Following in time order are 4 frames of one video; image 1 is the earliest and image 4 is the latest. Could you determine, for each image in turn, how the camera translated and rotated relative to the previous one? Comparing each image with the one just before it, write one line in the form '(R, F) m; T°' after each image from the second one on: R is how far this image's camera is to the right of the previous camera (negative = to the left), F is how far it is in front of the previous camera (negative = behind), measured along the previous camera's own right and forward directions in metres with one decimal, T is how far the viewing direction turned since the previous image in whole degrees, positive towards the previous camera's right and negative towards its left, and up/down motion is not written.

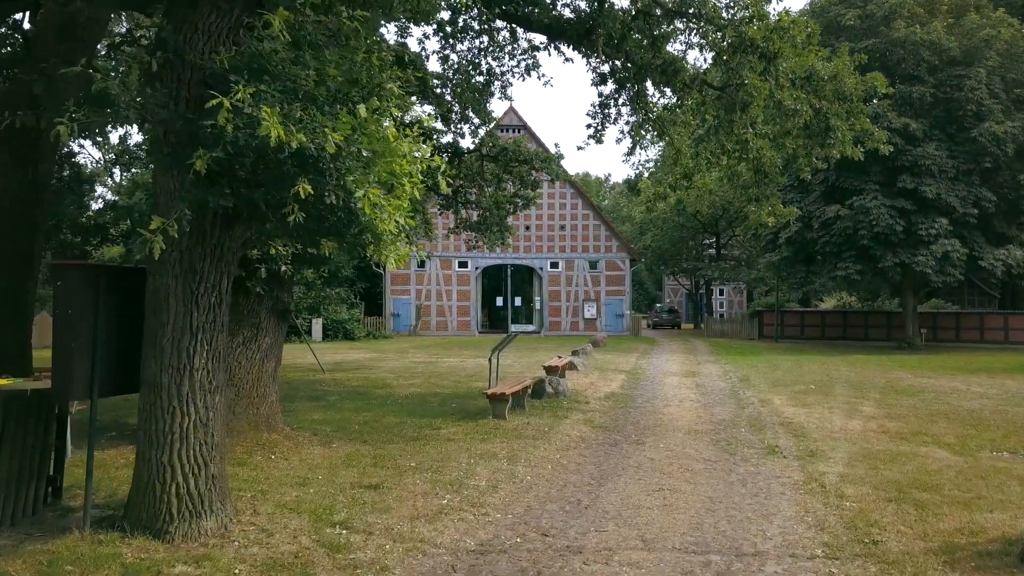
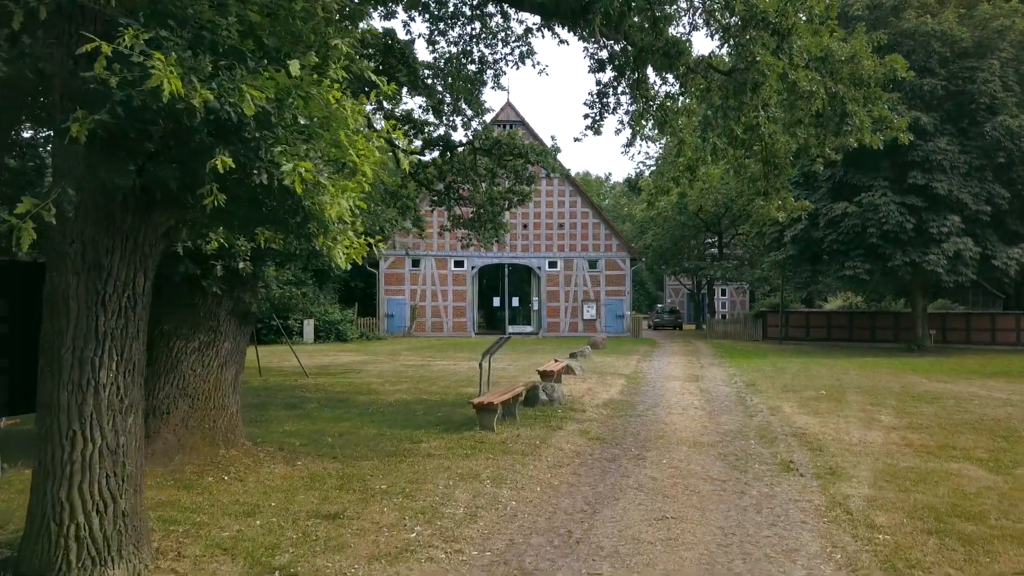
(+0.1, +0.8) m; 0°
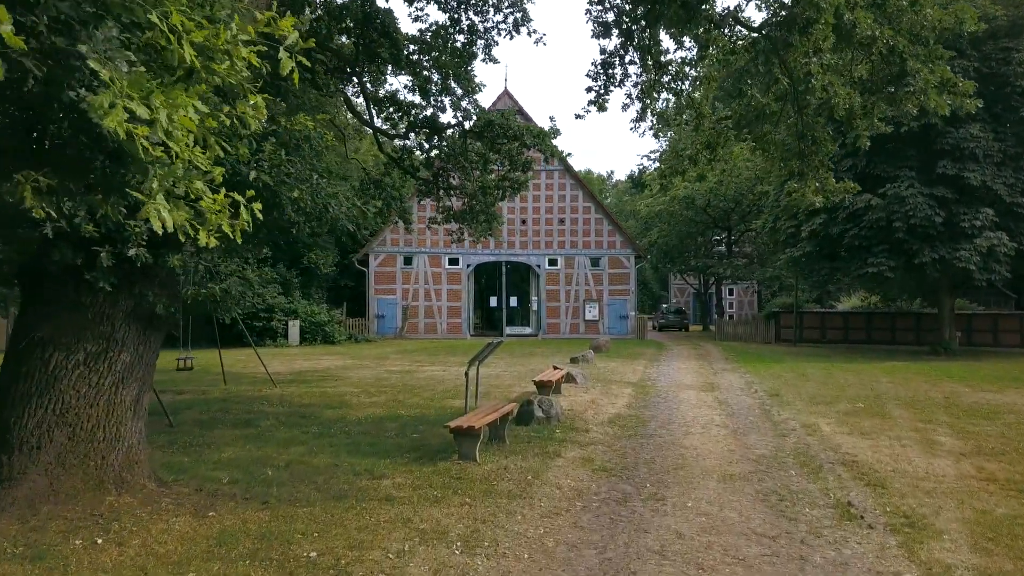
(+0.1, +1.7) m; 0°
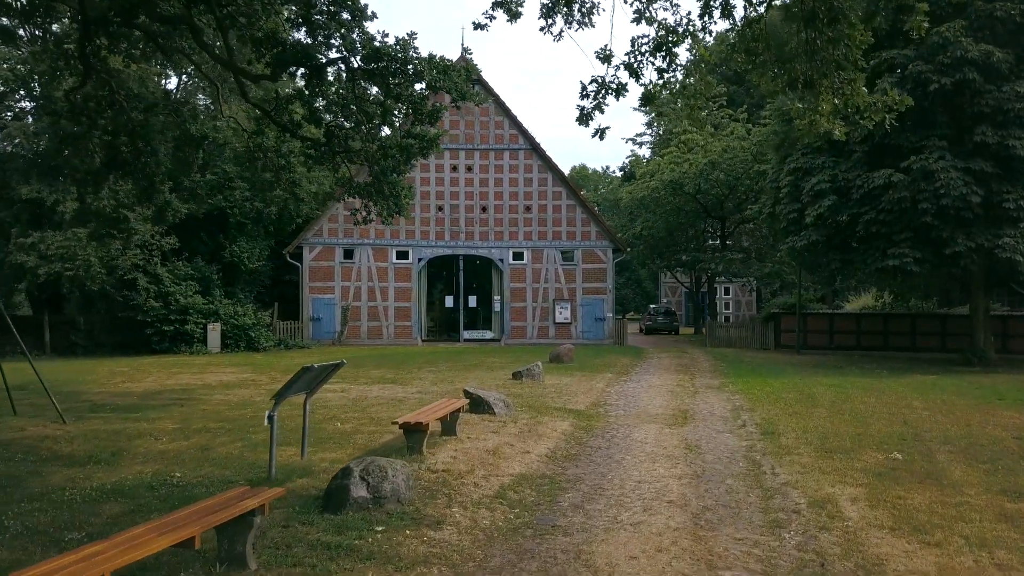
(+1.3, +3.9) m; 0°
